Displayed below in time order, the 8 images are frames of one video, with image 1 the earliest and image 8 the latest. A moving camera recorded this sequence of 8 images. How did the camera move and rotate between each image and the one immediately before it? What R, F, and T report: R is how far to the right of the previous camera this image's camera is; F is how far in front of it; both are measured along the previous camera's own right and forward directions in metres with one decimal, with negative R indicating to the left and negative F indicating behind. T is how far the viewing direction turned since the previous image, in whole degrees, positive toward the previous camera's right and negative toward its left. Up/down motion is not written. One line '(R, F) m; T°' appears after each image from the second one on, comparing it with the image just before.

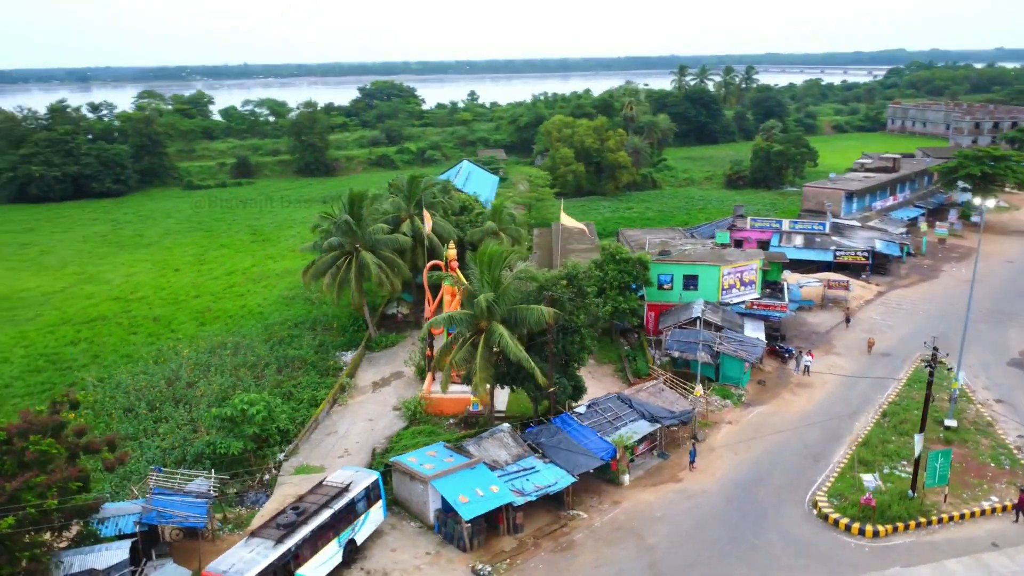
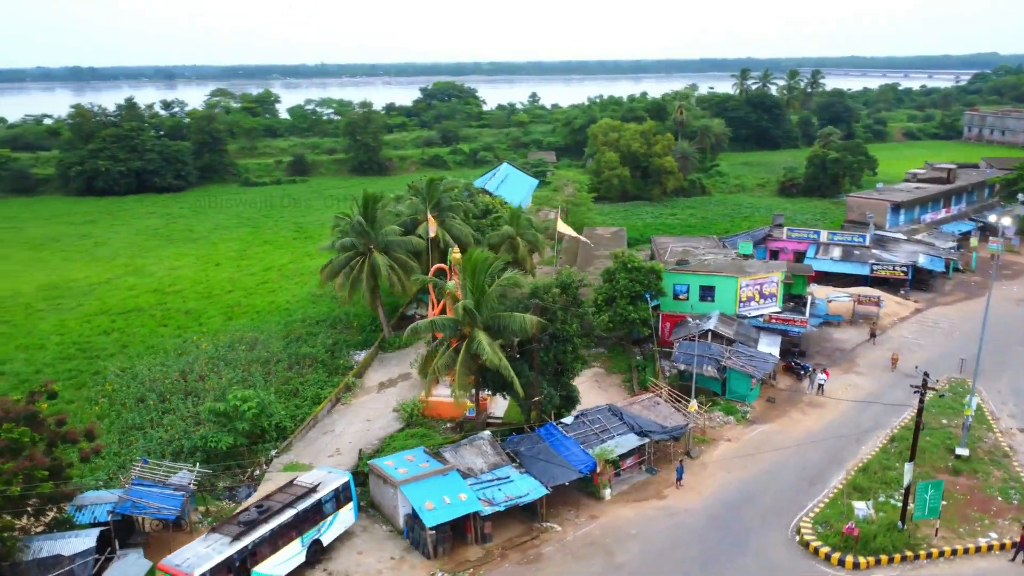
(+2.3, +0.3) m; -5°
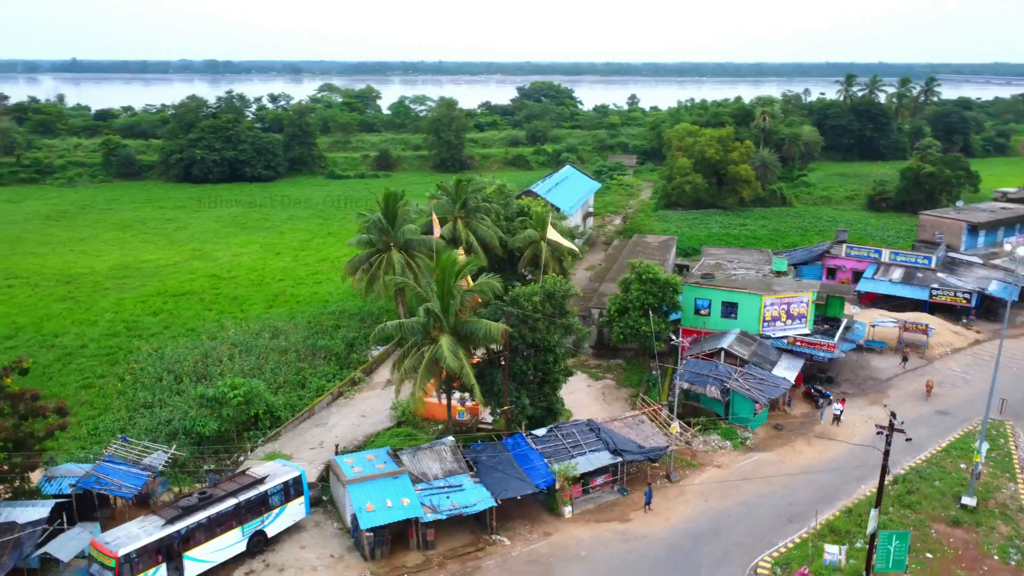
(+3.8, +0.6) m; -8°
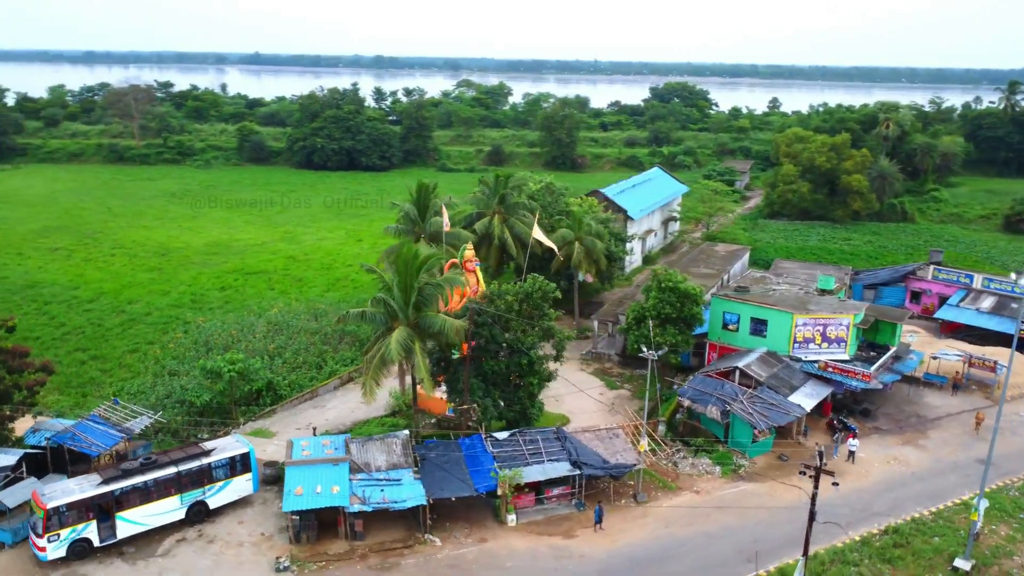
(+5.0, +1.1) m; -10°
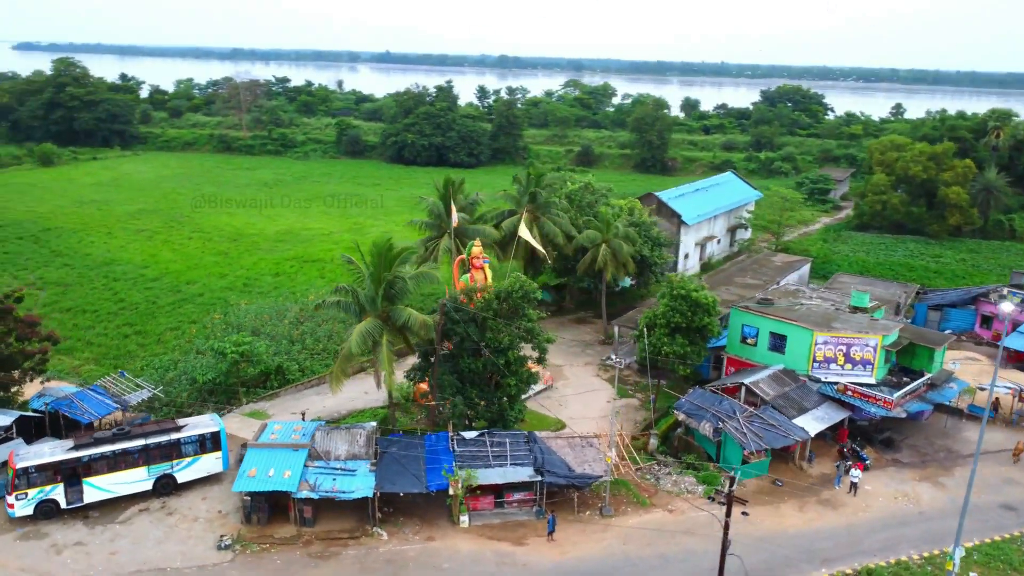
(+3.9, +0.7) m; -8°
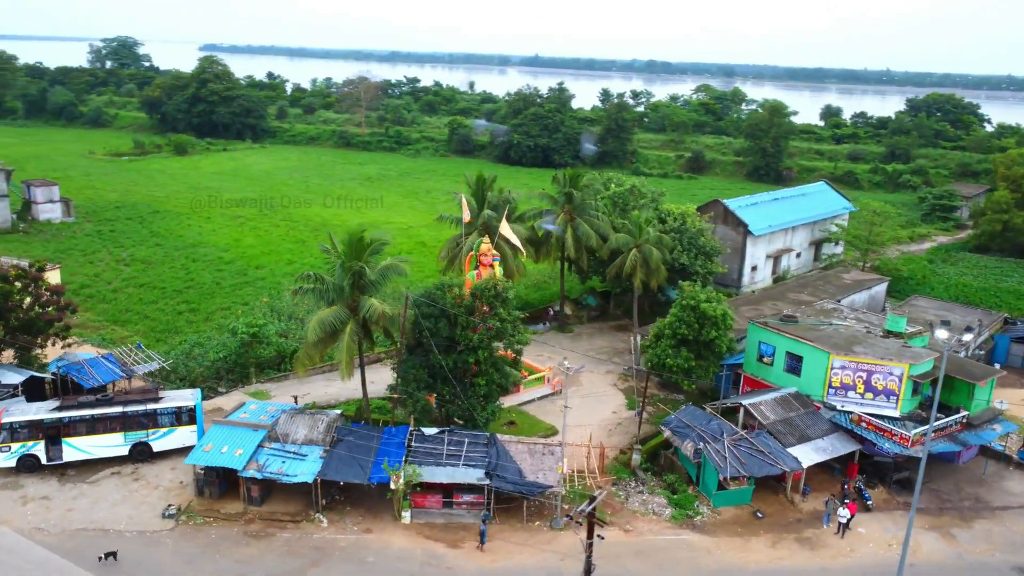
(+4.7, +1.0) m; -10°
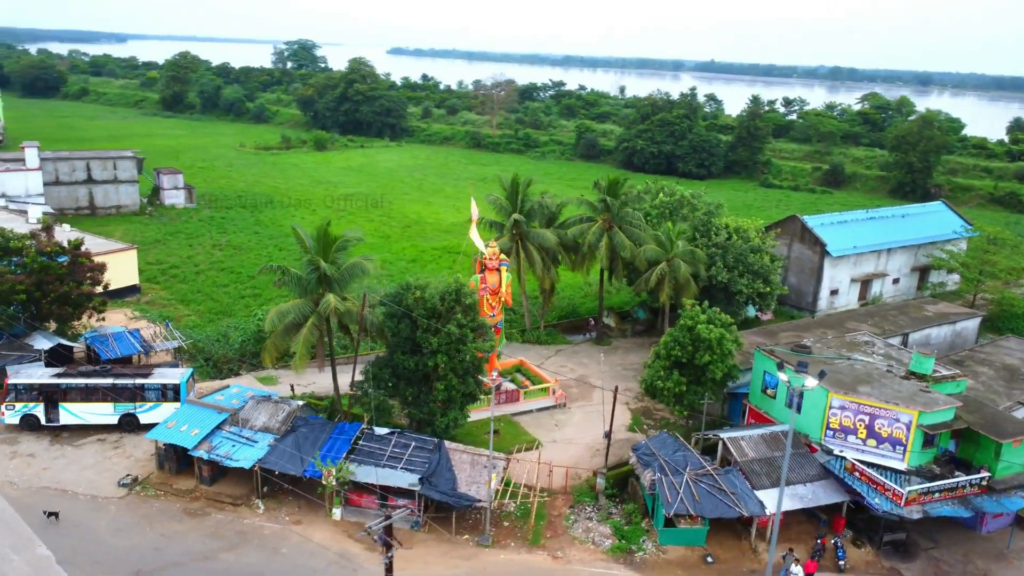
(+5.5, +1.2) m; -12°
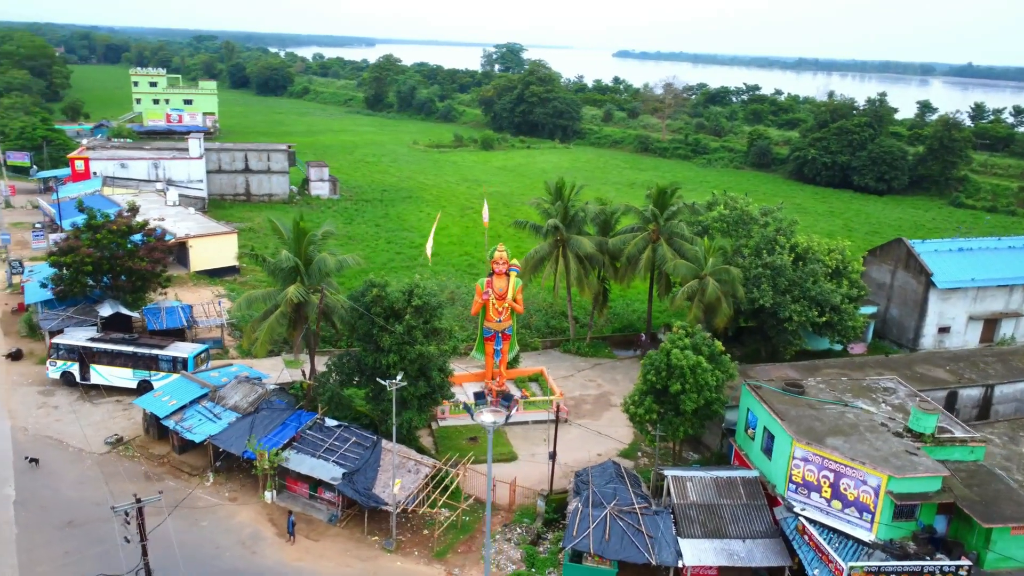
(+6.9, +1.6) m; -15°
